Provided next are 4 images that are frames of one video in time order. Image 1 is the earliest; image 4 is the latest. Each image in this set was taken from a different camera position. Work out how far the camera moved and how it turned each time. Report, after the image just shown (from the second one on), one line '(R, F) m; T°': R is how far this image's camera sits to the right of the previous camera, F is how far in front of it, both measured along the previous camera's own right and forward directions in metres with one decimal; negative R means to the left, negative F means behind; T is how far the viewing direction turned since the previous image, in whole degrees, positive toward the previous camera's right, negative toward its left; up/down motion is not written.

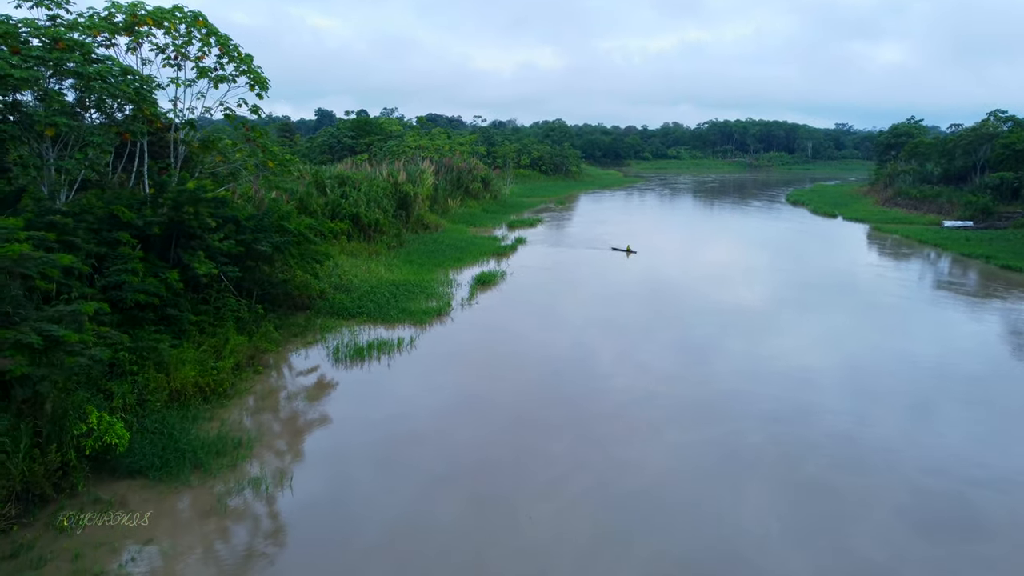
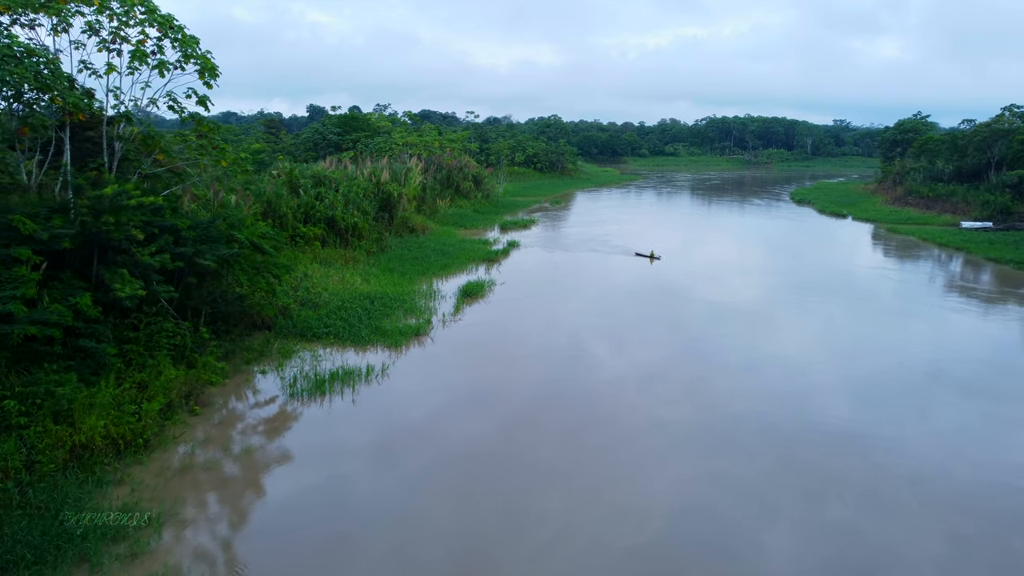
(+0.1, +0.7) m; 0°
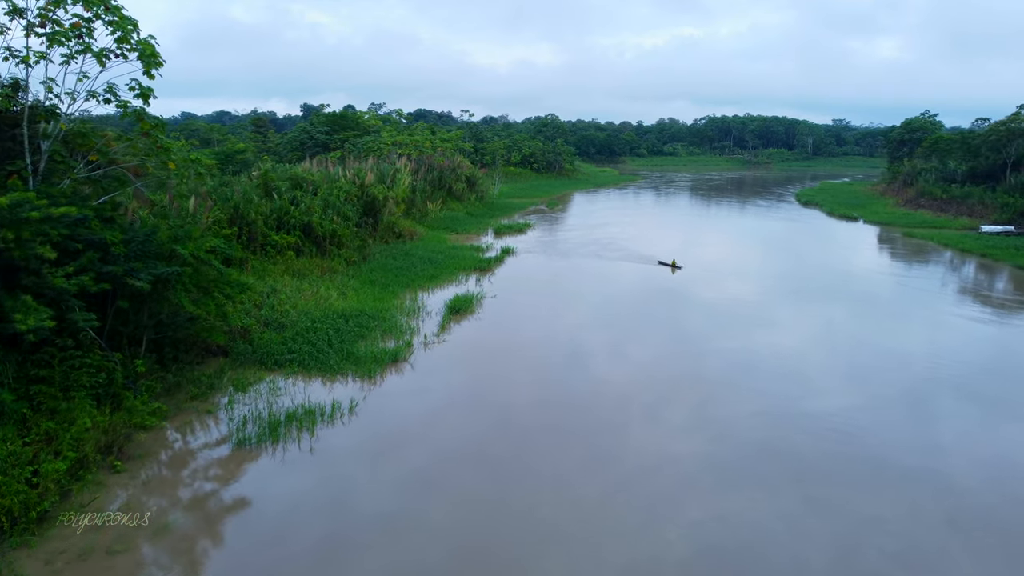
(0.0, +0.7) m; 0°
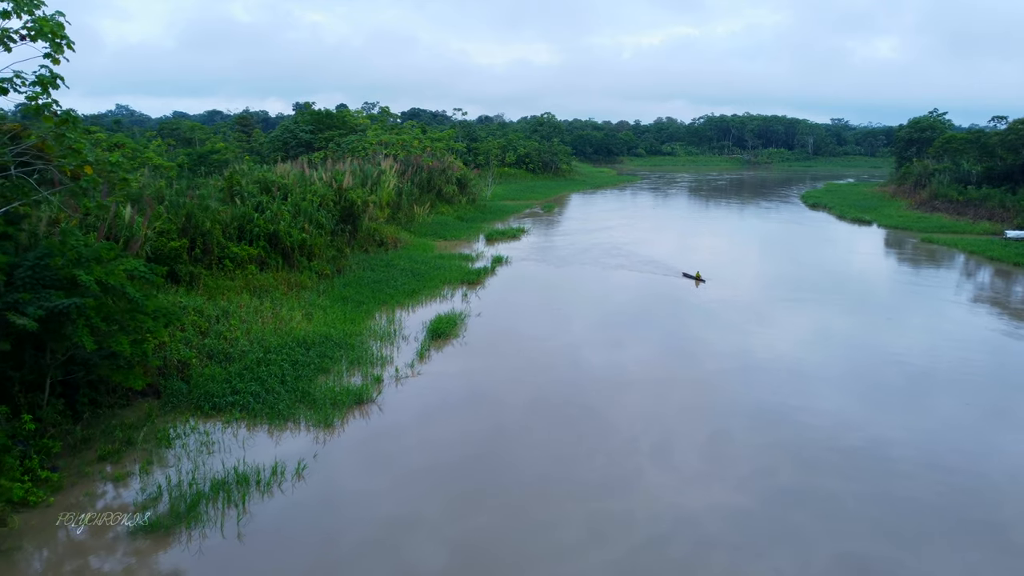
(+0.1, +0.7) m; 0°
